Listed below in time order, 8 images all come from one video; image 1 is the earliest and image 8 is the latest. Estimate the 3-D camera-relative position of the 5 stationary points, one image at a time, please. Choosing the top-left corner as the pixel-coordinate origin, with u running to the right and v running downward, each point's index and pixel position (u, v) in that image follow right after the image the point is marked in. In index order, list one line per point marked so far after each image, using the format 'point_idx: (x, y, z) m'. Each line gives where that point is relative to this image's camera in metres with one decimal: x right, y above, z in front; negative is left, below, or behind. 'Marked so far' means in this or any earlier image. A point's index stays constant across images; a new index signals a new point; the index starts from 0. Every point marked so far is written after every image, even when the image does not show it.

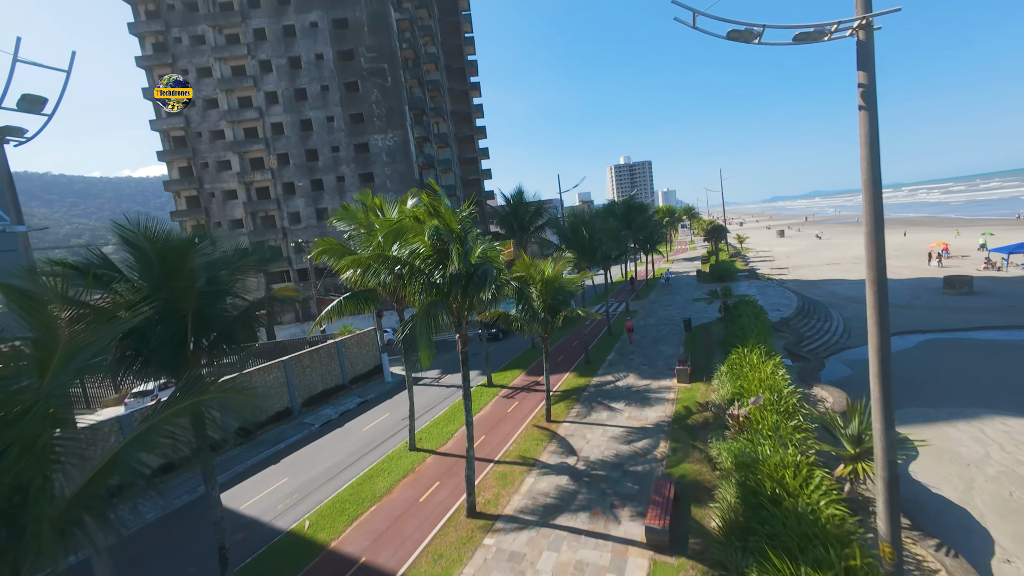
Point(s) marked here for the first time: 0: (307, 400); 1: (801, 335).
0: (-8.6, -4.7, +19.6) m
1: (+12.3, -2.0, +19.9) m
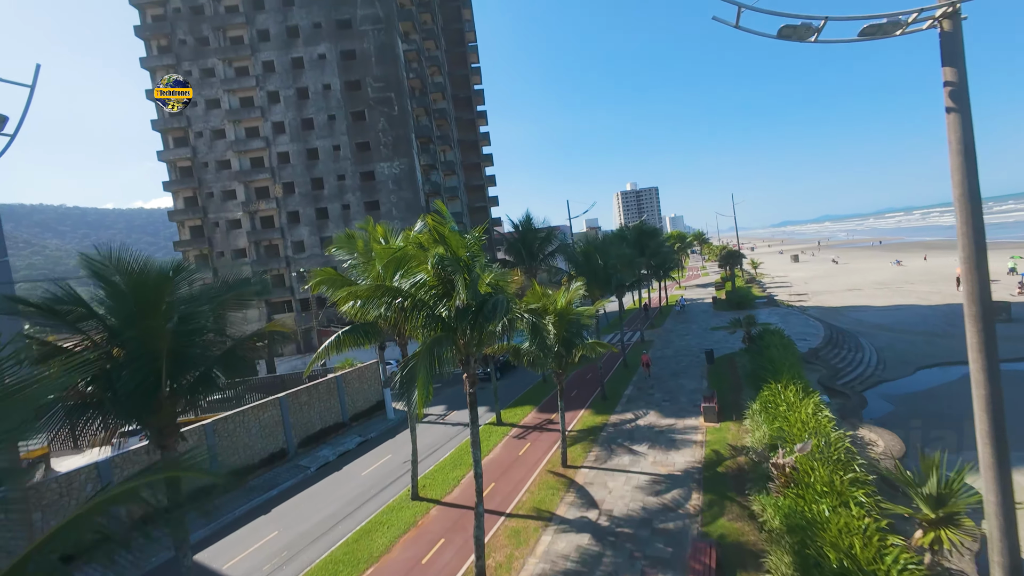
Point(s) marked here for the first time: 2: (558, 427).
0: (-8.1, -6.0, +18.3) m
1: (+12.7, -3.1, +18.5) m
2: (+1.6, -4.9, +16.5) m
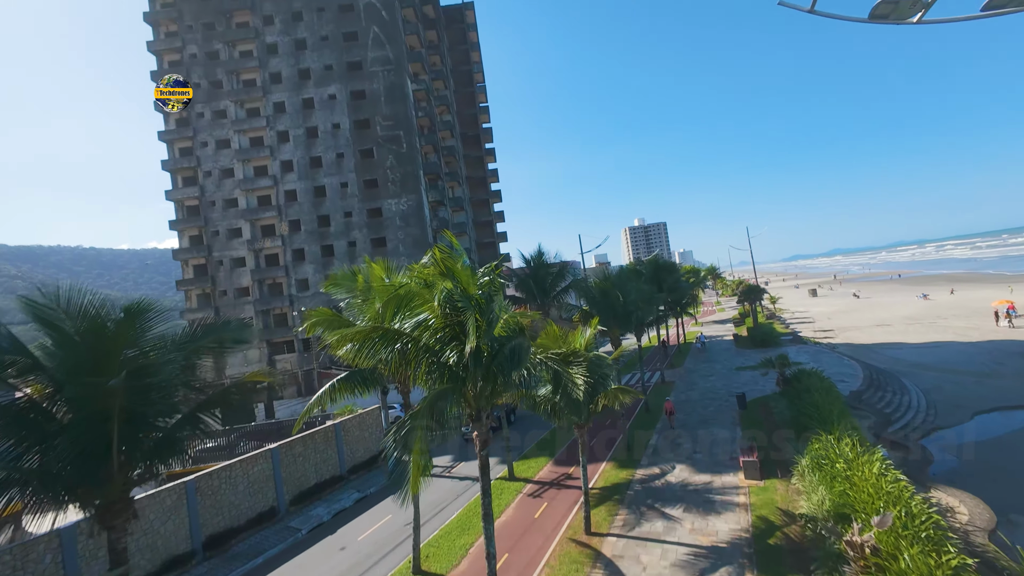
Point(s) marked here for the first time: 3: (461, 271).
0: (-7.7, -7.4, +16.6) m
1: (+13.2, -4.5, +16.7) m
2: (+2.1, -6.1, +14.7) m
3: (-0.8, +0.3, +8.0) m
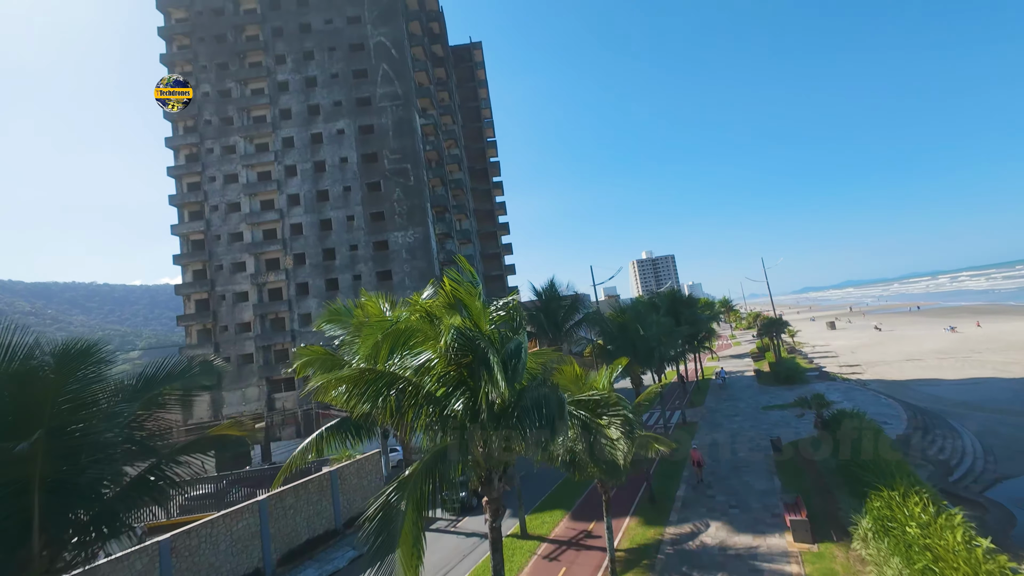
0: (-7.3, -8.6, +15.0) m
1: (+13.6, -5.5, +14.9) m
2: (+2.4, -7.1, +13.0) m
3: (-0.6, -0.2, +6.9) m
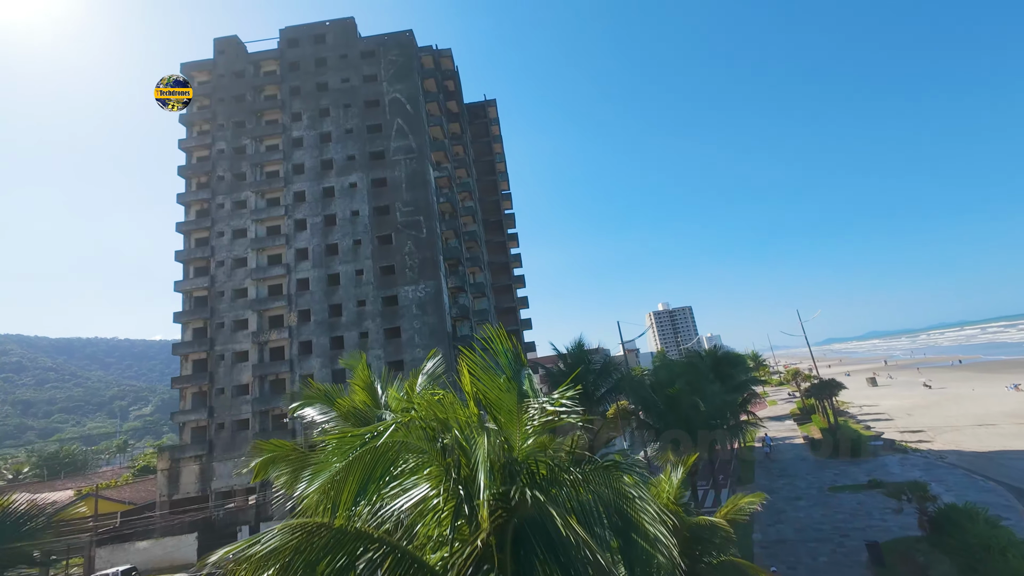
0: (-6.6, -10.3, +11.7) m
1: (+14.2, -7.1, +11.3) m
2: (+3.1, -8.5, +9.6) m
3: (-0.2, -1.1, +4.3) m
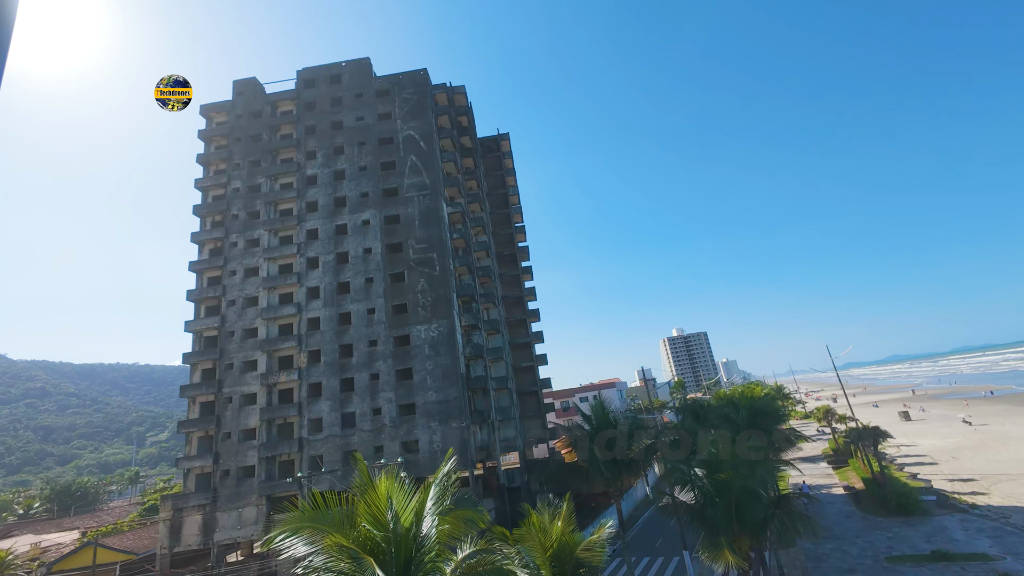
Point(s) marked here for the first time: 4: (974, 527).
0: (-6.0, -11.7, +10.1) m
1: (+14.7, -8.3, +9.4) m
2: (+3.5, -9.8, +7.8) m
3: (+0.1, -2.0, +3.2) m
4: (+19.1, -9.9, +19.2) m
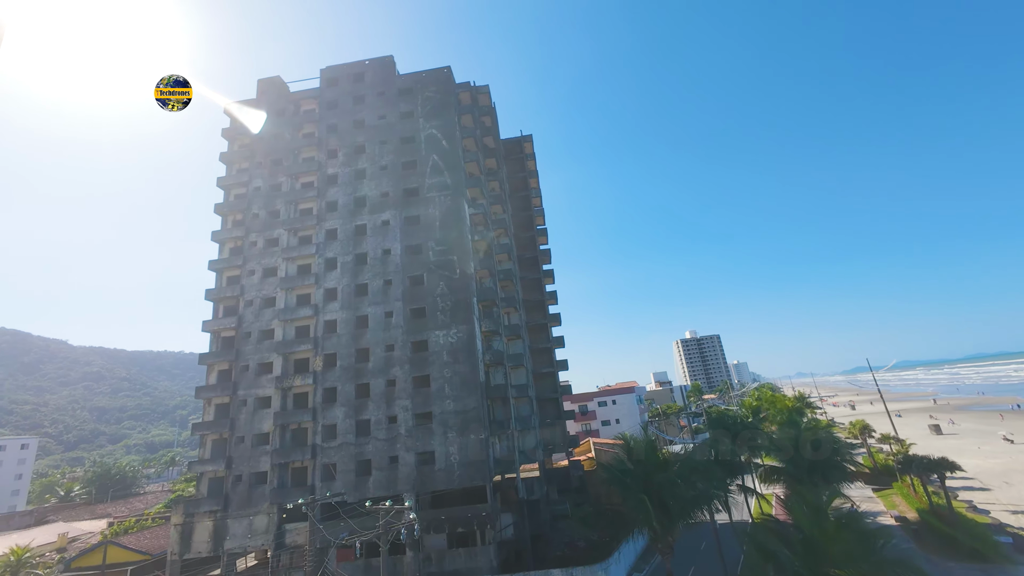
0: (-5.6, -11.9, +8.8) m
1: (+15.1, -8.8, +7.2) m
2: (+3.8, -10.0, +6.2) m
3: (+0.3, -2.2, +1.7) m
4: (+19.8, -10.5, +16.9) m
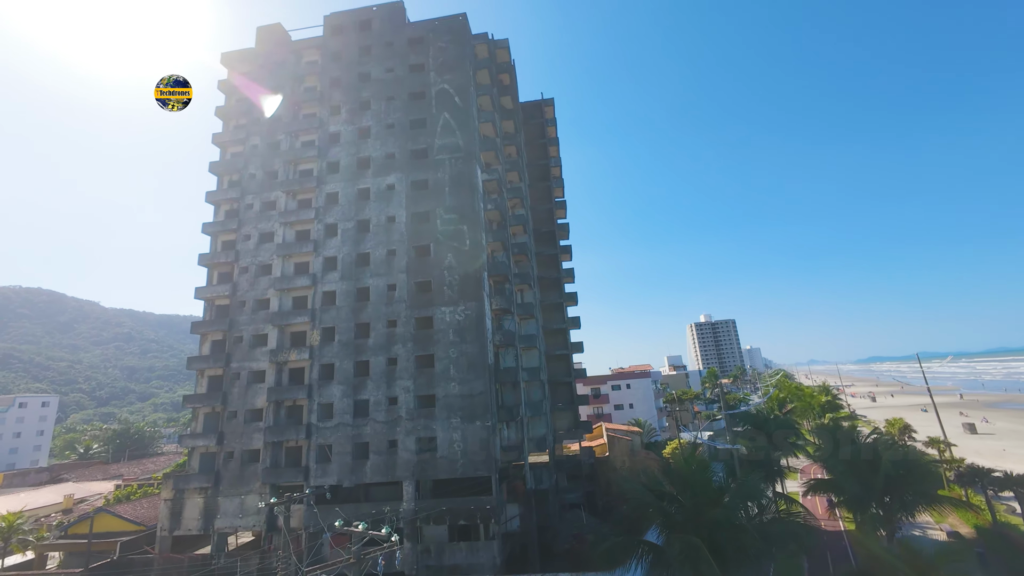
0: (-5.8, -11.5, +7.0) m
1: (+15.1, -9.3, +4.7) m
2: (+3.7, -10.2, +4.0) m
3: (+0.3, -2.6, -0.9) m
4: (+20.0, -10.5, +14.3) m
